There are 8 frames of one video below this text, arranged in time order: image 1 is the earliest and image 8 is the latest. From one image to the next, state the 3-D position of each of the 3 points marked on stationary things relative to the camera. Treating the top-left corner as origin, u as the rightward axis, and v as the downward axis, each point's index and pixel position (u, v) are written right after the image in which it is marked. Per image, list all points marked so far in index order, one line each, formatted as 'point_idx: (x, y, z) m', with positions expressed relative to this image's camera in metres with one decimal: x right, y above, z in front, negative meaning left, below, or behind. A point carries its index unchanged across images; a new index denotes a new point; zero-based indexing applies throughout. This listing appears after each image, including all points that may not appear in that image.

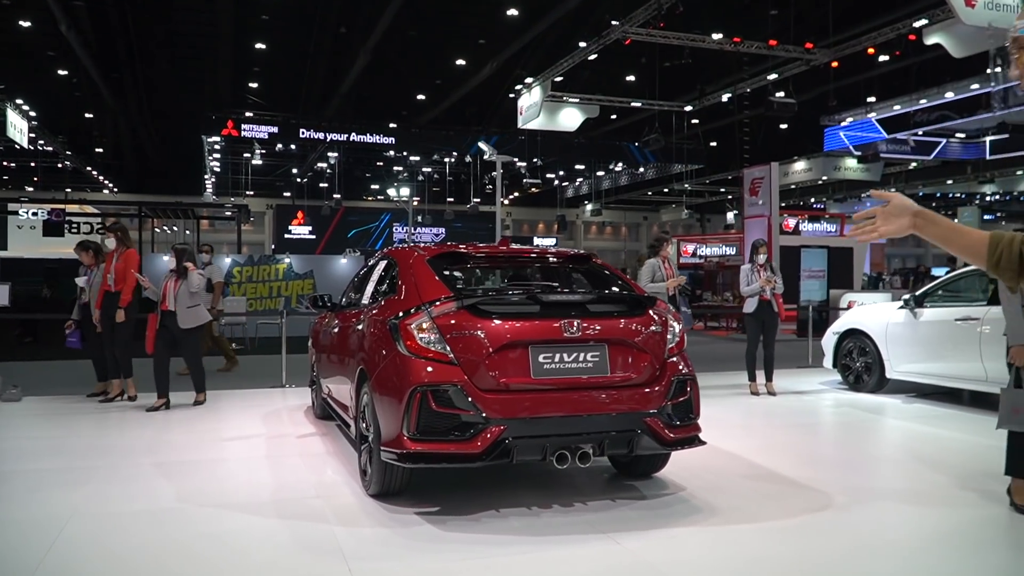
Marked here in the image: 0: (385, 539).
0: (-0.6, -1.1, +3.4) m
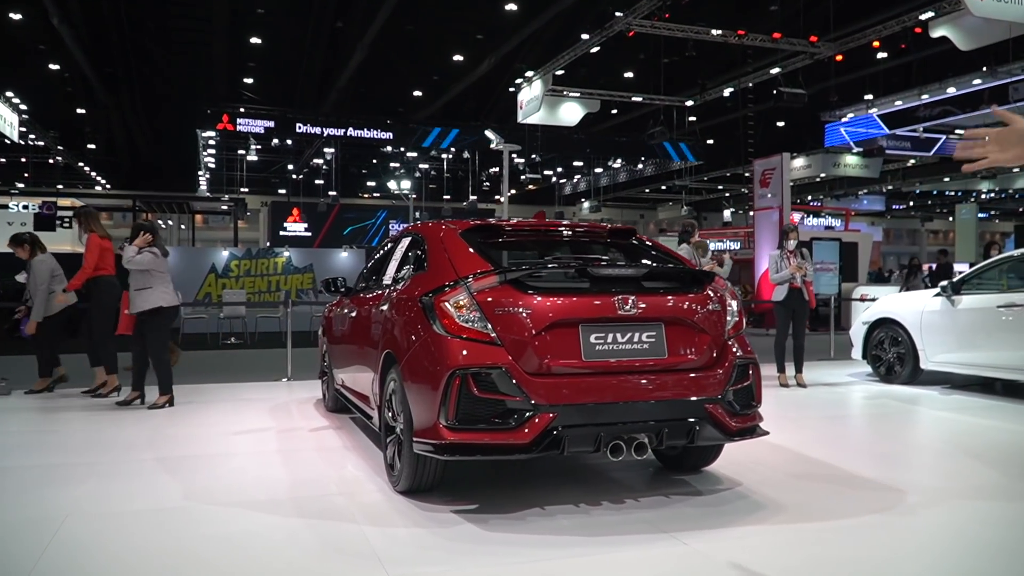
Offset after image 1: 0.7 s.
0: (-0.4, -1.0, +3.0) m
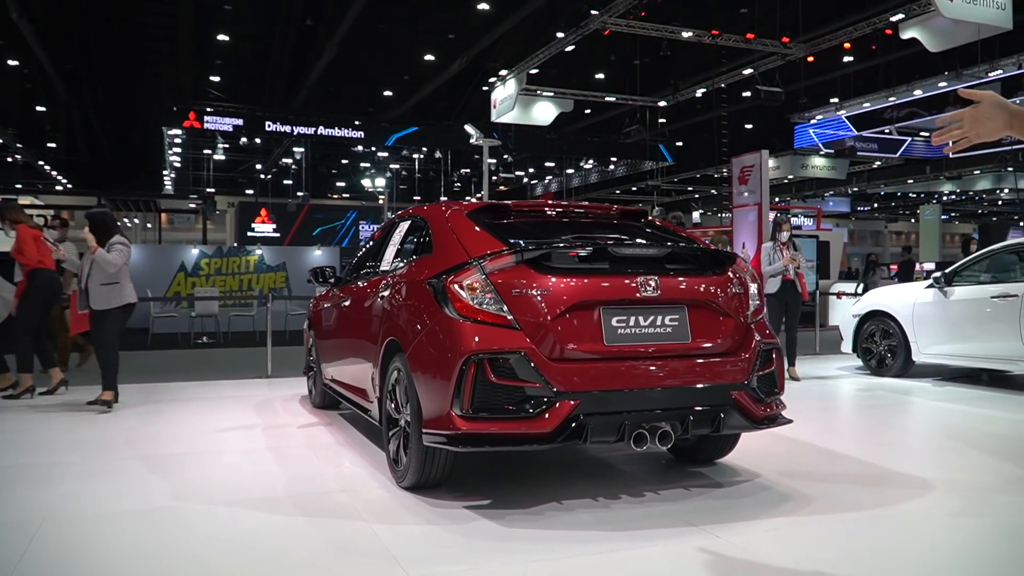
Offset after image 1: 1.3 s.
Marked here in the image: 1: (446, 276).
0: (-0.3, -0.9, +2.8) m
1: (-0.3, +0.1, +3.2) m
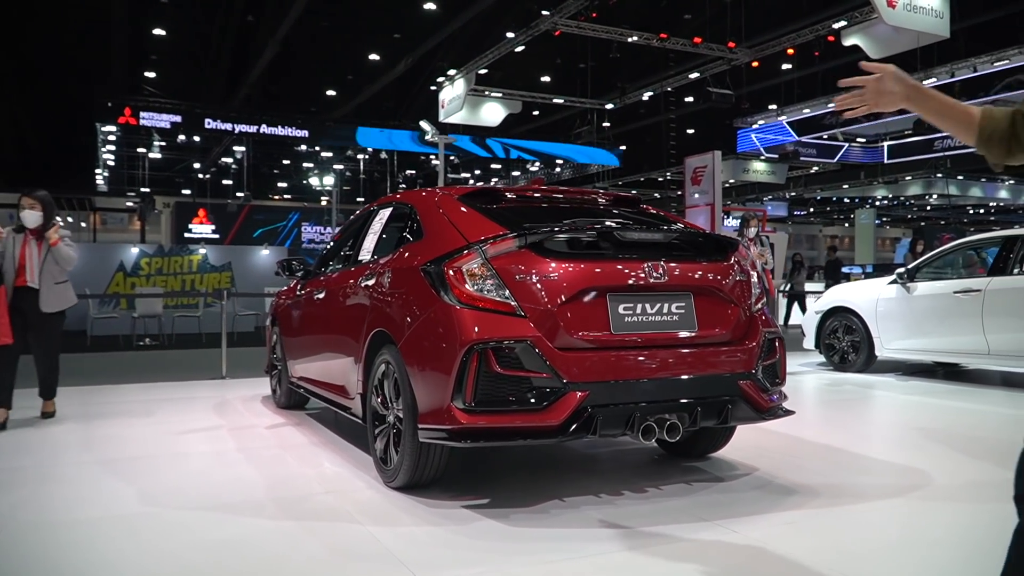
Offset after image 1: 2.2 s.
0: (-0.2, -0.9, +2.6) m
1: (-0.3, +0.1, +3.0) m
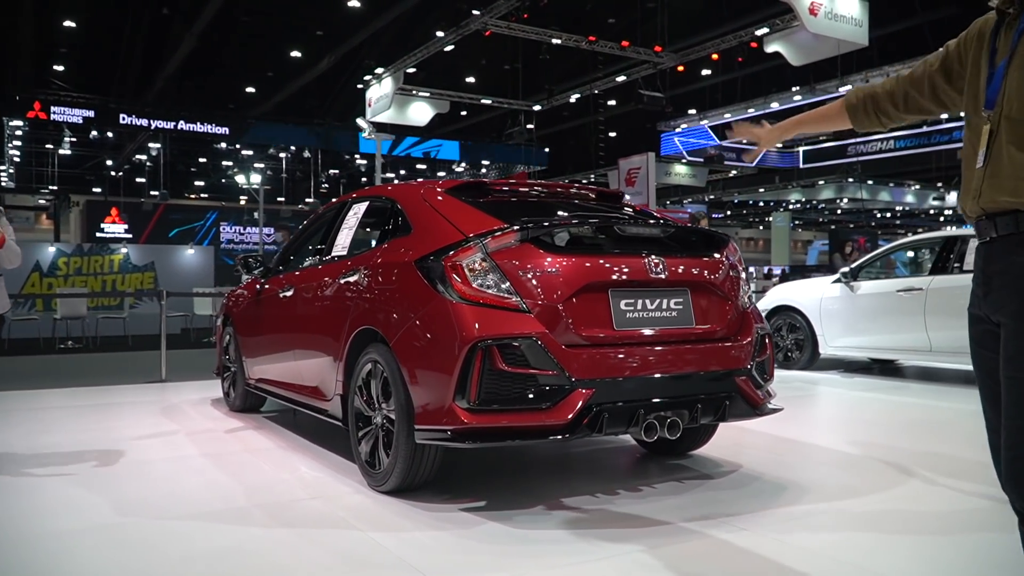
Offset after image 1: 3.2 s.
0: (-0.2, -0.8, +2.5) m
1: (-0.3, +0.1, +2.9) m
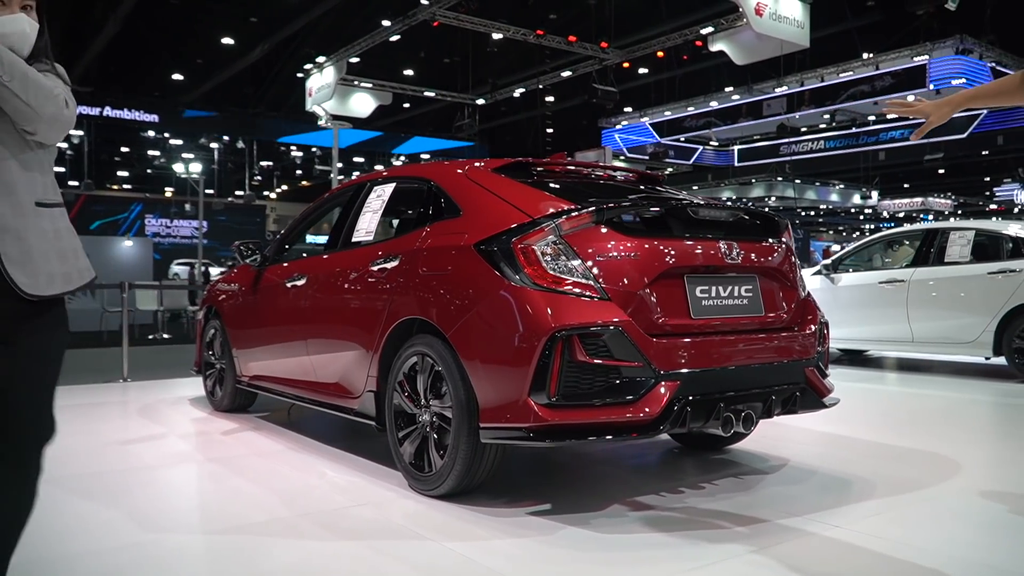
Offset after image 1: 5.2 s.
0: (+0.1, -0.8, +2.3) m
1: (0.0, +0.2, +2.7) m
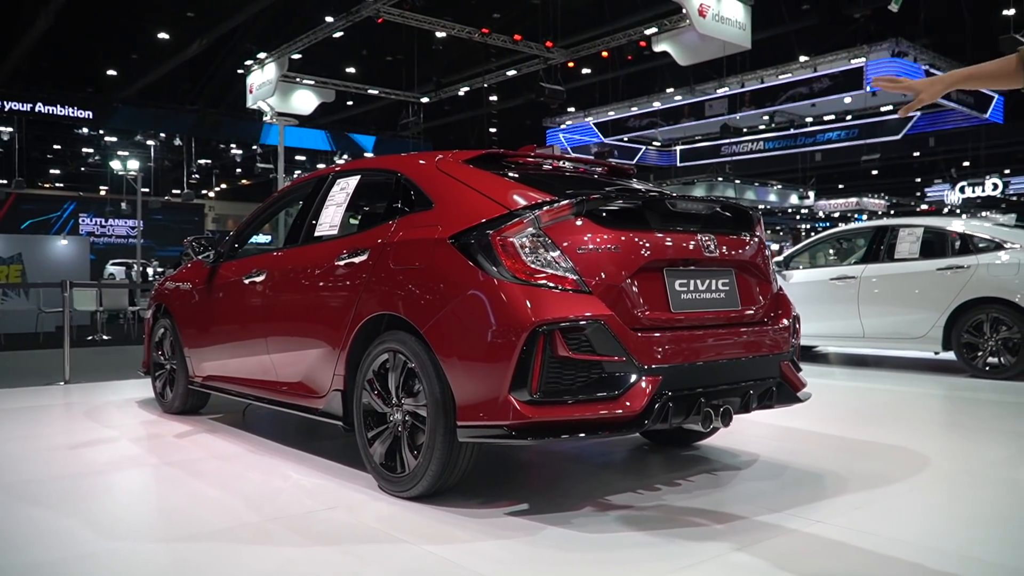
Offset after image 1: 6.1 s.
0: (0.0, -0.8, +2.2) m
1: (-0.1, +0.2, +2.6) m
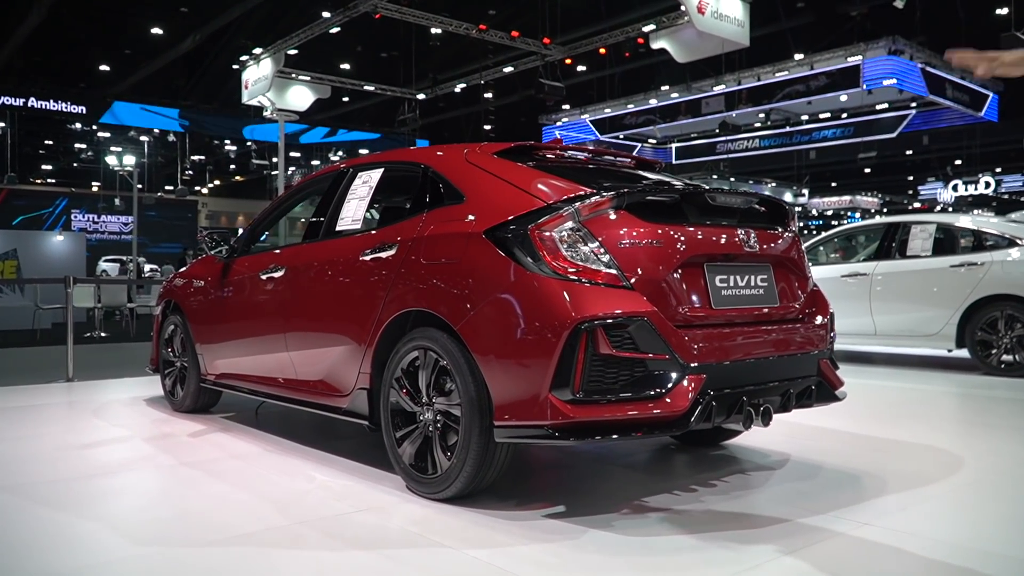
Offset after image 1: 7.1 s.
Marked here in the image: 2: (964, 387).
0: (+0.2, -0.8, +2.1) m
1: (0.0, +0.2, +2.5) m
2: (+3.5, -0.8, +6.0) m
